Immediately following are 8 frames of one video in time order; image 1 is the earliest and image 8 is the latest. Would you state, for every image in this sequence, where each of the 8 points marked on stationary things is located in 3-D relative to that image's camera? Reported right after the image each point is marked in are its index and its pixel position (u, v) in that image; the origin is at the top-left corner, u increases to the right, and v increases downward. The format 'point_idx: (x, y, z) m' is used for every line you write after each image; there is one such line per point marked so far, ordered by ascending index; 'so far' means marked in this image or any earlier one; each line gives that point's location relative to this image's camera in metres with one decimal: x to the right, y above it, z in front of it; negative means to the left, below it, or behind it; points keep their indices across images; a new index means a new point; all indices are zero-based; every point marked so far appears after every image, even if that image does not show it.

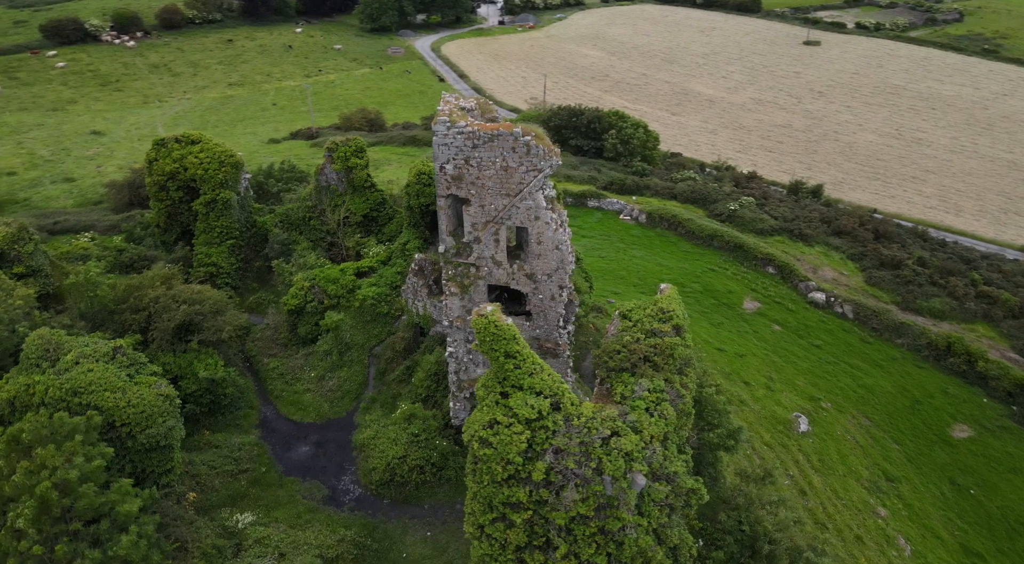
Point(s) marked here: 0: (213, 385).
0: (-9.6, -3.3, +19.6) m
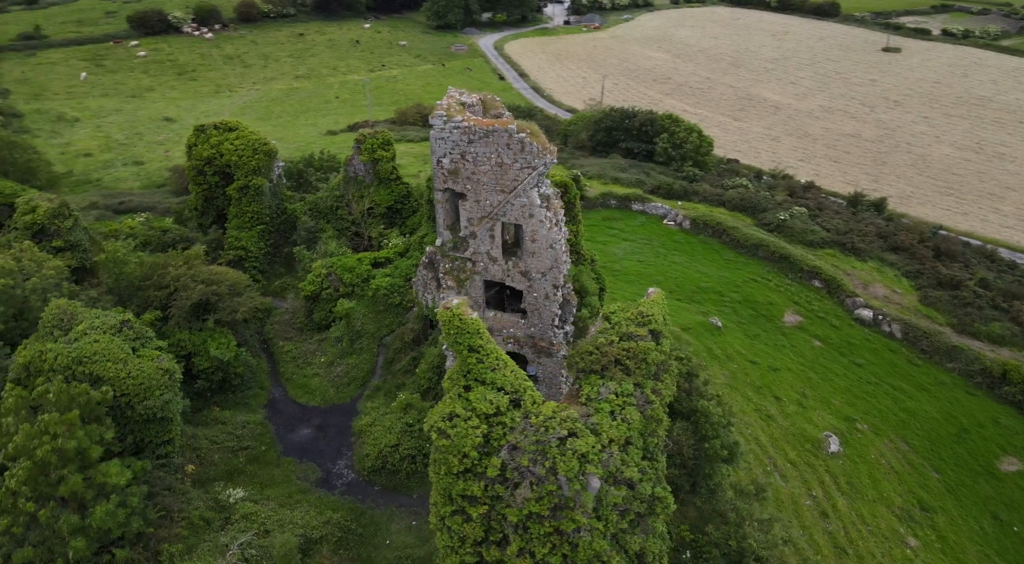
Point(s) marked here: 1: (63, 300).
0: (-9.5, -2.7, +20.3) m
1: (-13.5, -0.5, +18.0) m
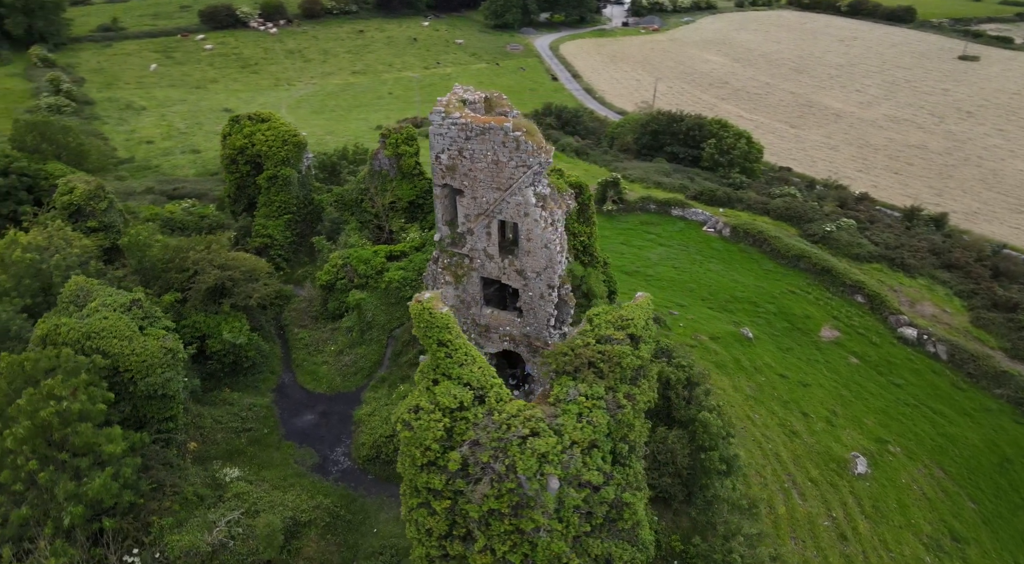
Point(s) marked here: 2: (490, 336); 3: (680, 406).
0: (-9.4, -2.2, +20.9) m
1: (-13.4, +0.1, +18.9) m
2: (-0.5, -1.4, +16.3) m
3: (+4.8, -3.6, +17.9) m
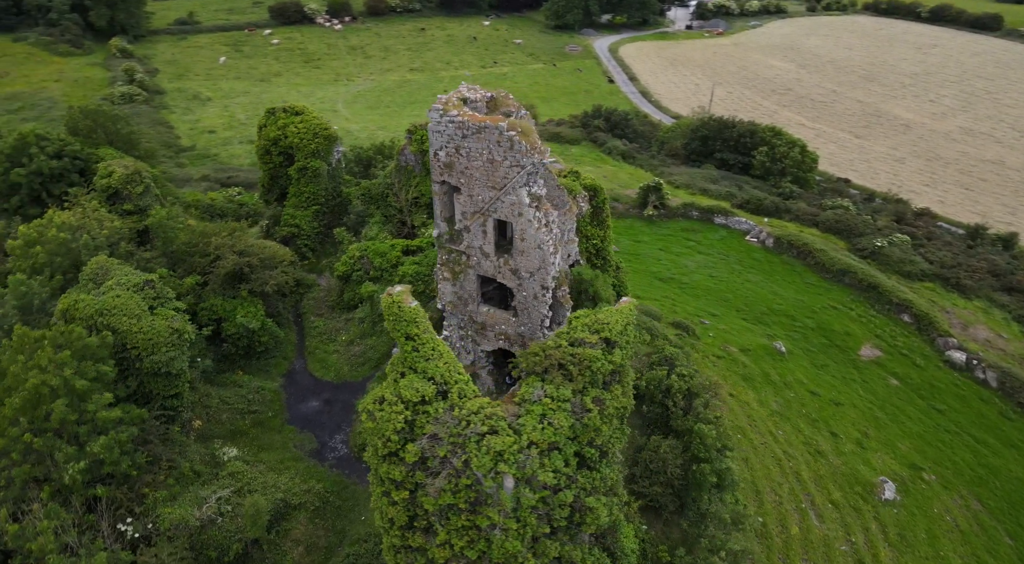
0: (-9.2, -1.7, +21.6) m
1: (-13.2, +0.8, +19.9) m
2: (-0.7, -1.4, +16.3) m
3: (+4.7, -3.8, +17.6) m
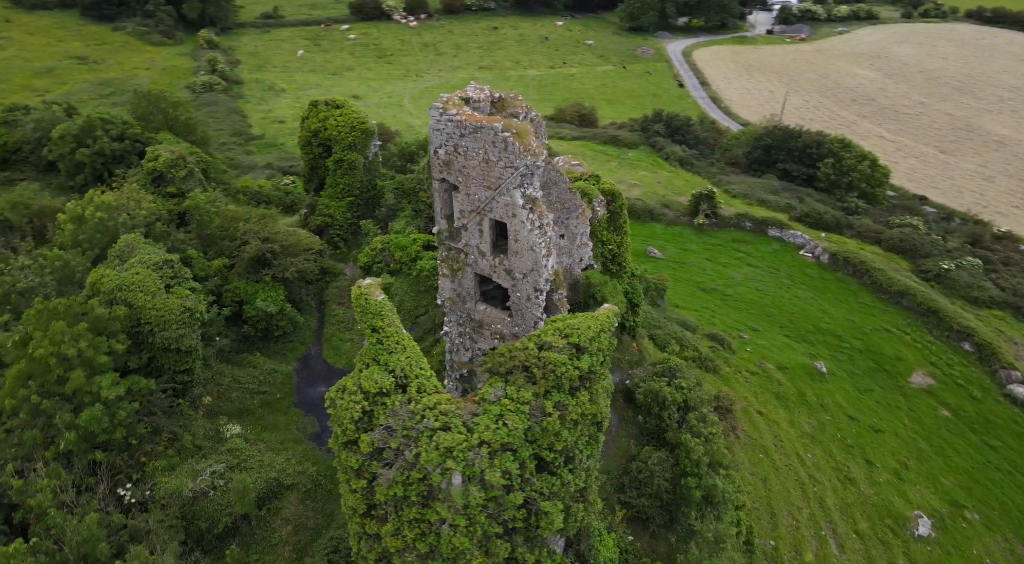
0: (-8.8, -1.2, +22.4) m
1: (-12.8, +1.6, +21.0) m
2: (-0.8, -1.3, +16.4) m
3: (+4.5, -4.1, +17.3) m
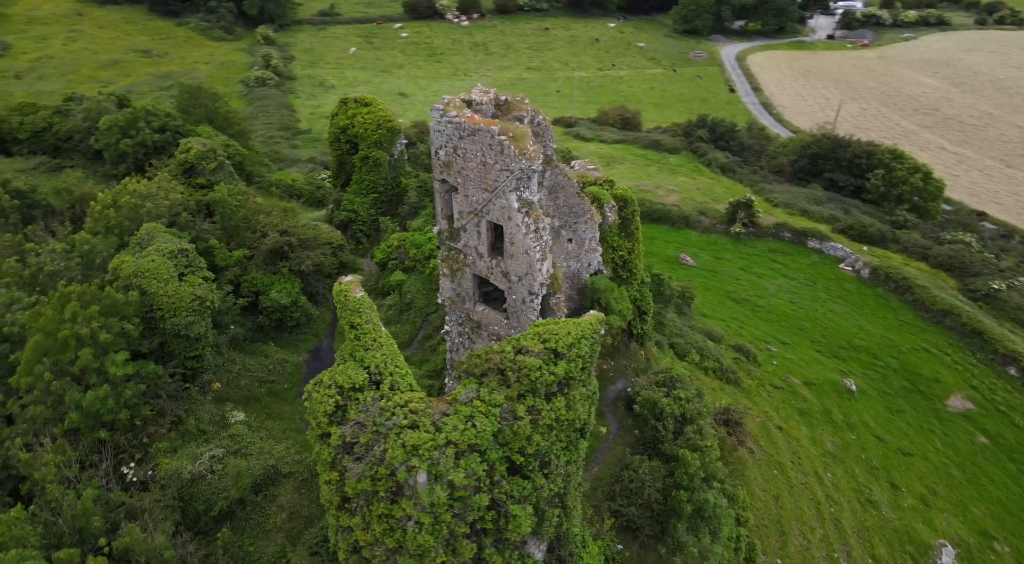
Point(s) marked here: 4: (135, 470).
0: (-8.5, -0.9, +23.0) m
1: (-12.5, +2.0, +21.9) m
2: (-0.8, -1.4, +16.5) m
3: (+4.3, -4.4, +17.1) m
4: (-9.7, -4.9, +15.9) m
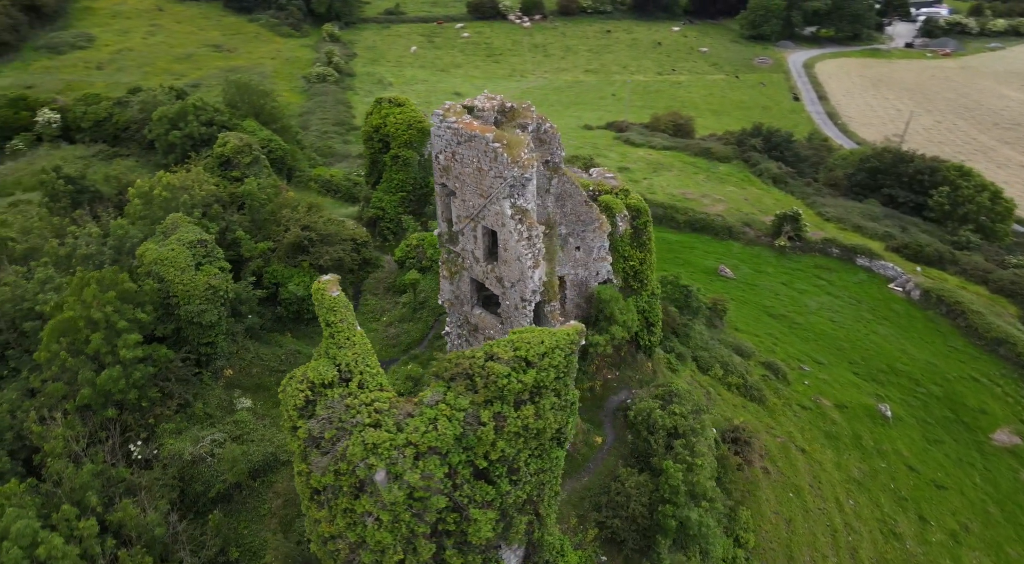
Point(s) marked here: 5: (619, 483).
0: (-8.1, -0.7, +23.7) m
1: (-12.0, +2.5, +22.9) m
2: (-1.0, -1.5, +16.8) m
3: (+4.1, -4.7, +16.9) m
4: (-10.0, -4.5, +16.7) m
5: (+2.9, -5.4, +16.5) m
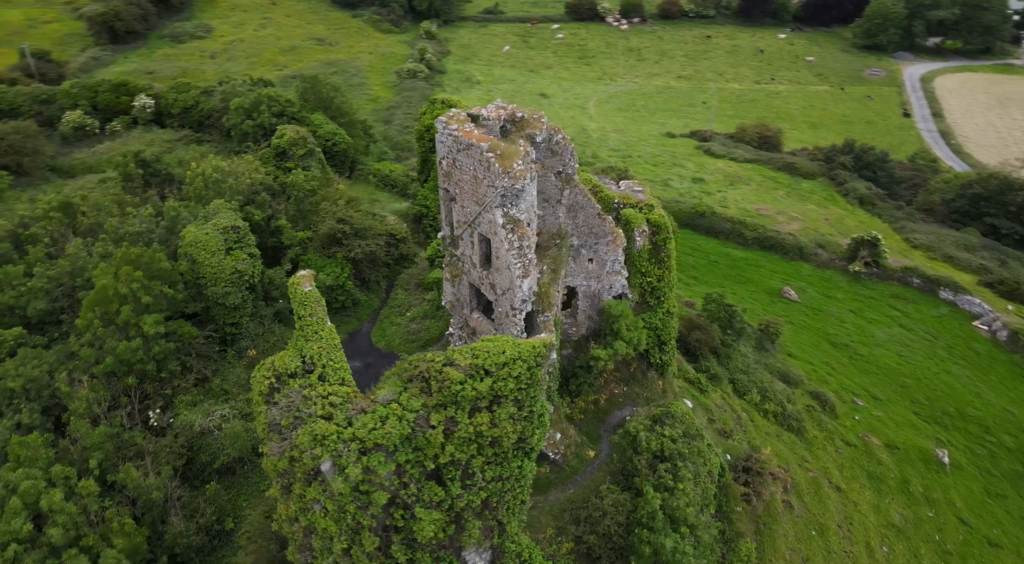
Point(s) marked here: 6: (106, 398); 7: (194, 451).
0: (-7.3, -0.3, +24.9) m
1: (-11.0, +3.2, +24.5) m
2: (-1.1, -1.6, +17.1) m
3: (+3.7, -5.2, +16.7) m
4: (-10.3, -3.9, +18.1) m
5: (+2.4, -5.8, +16.4) m
6: (-11.3, -3.3, +17.6) m
7: (-9.1, -4.9, +17.8) m
